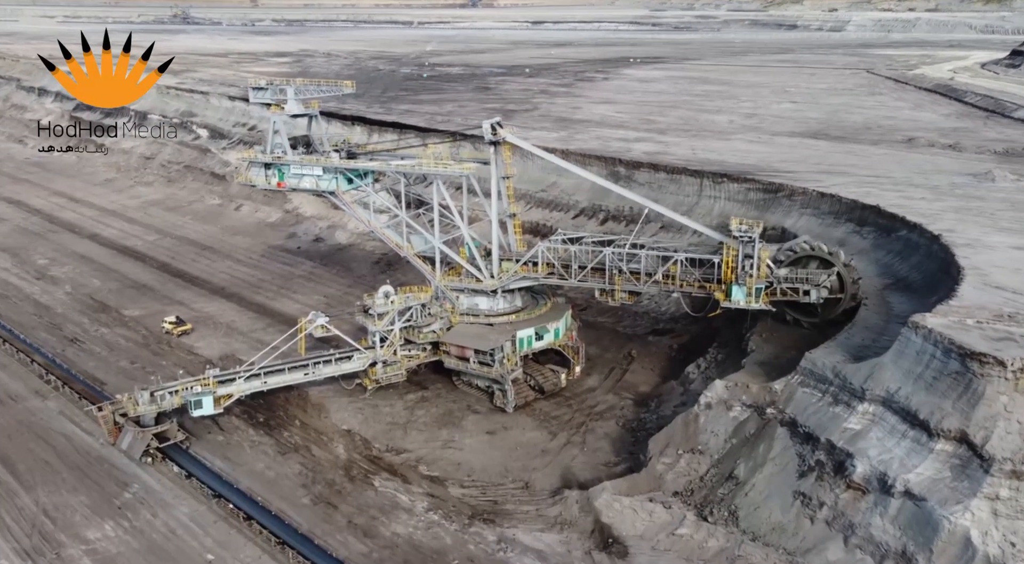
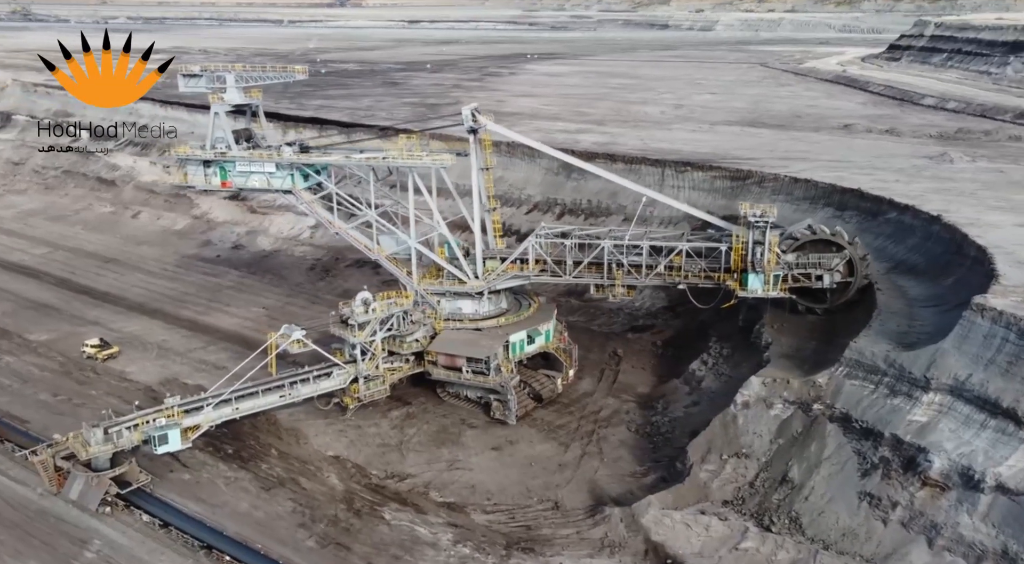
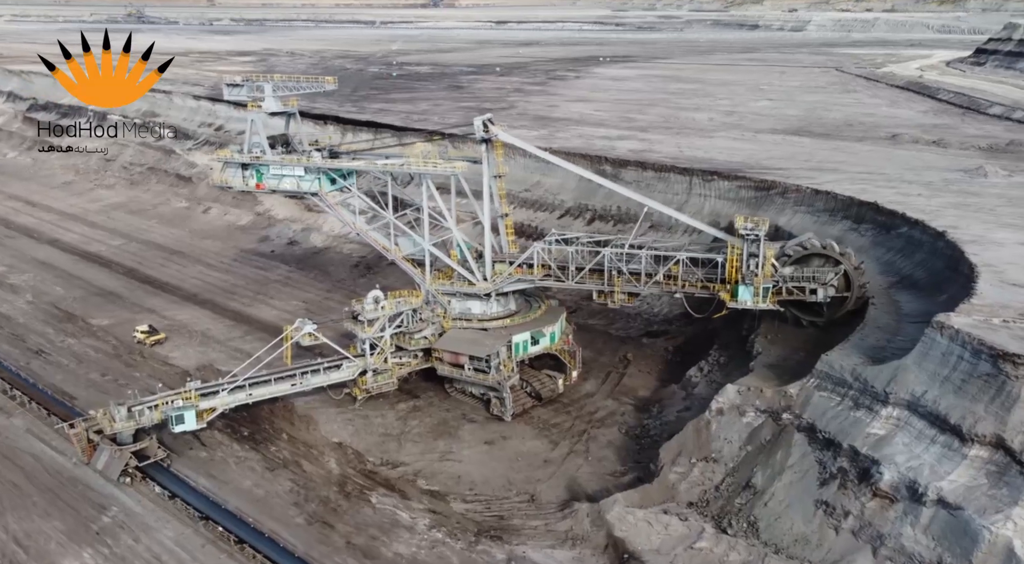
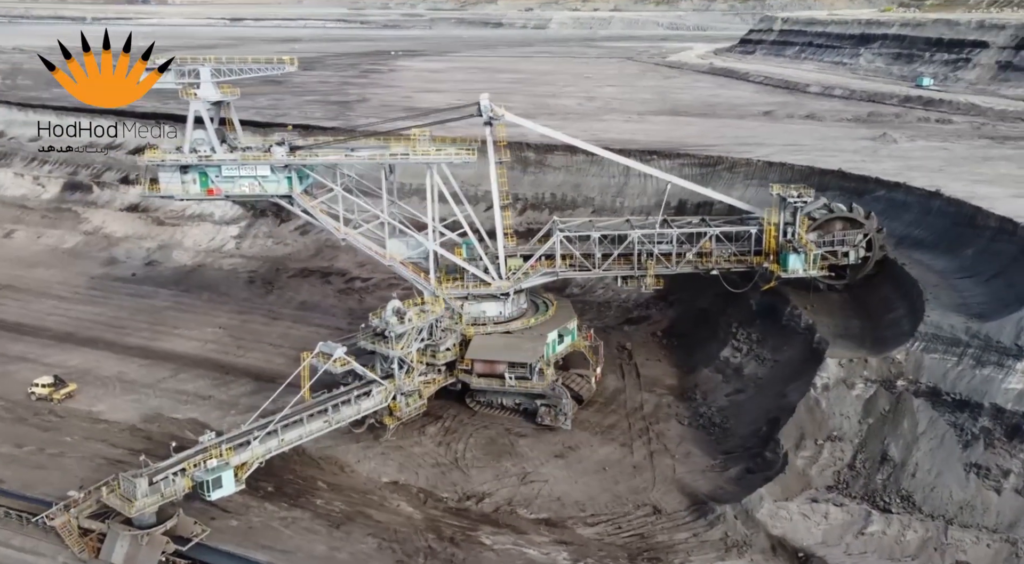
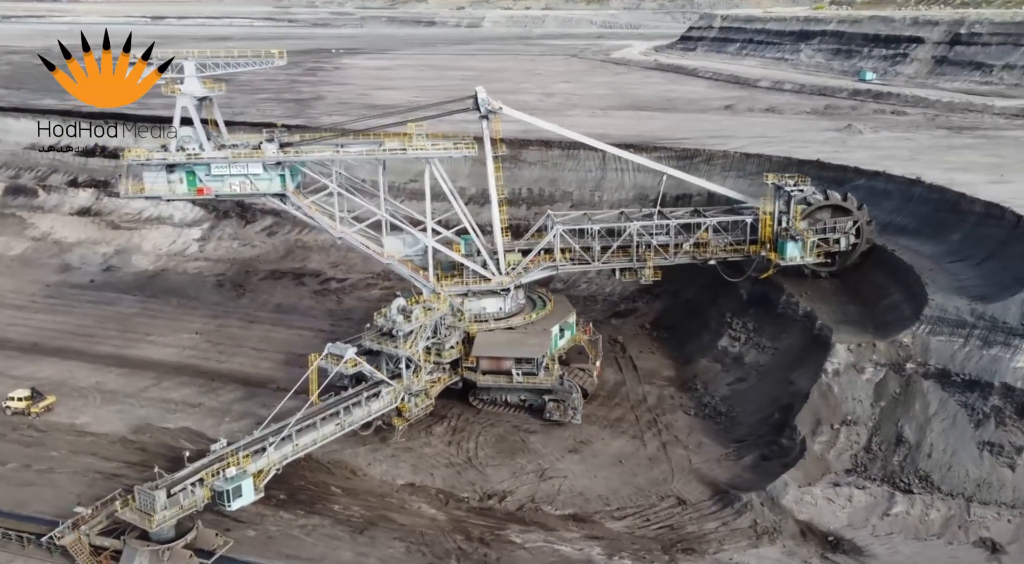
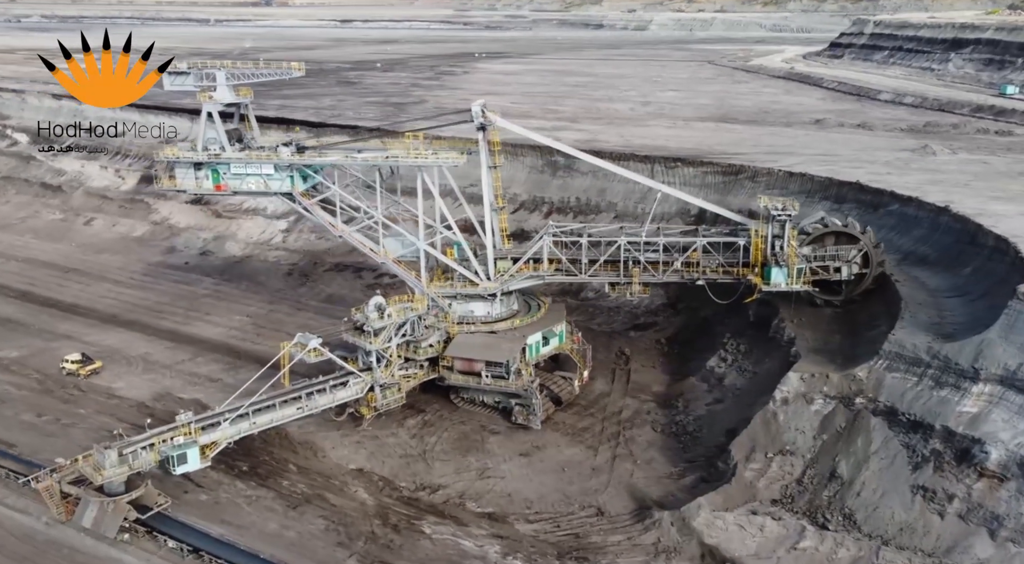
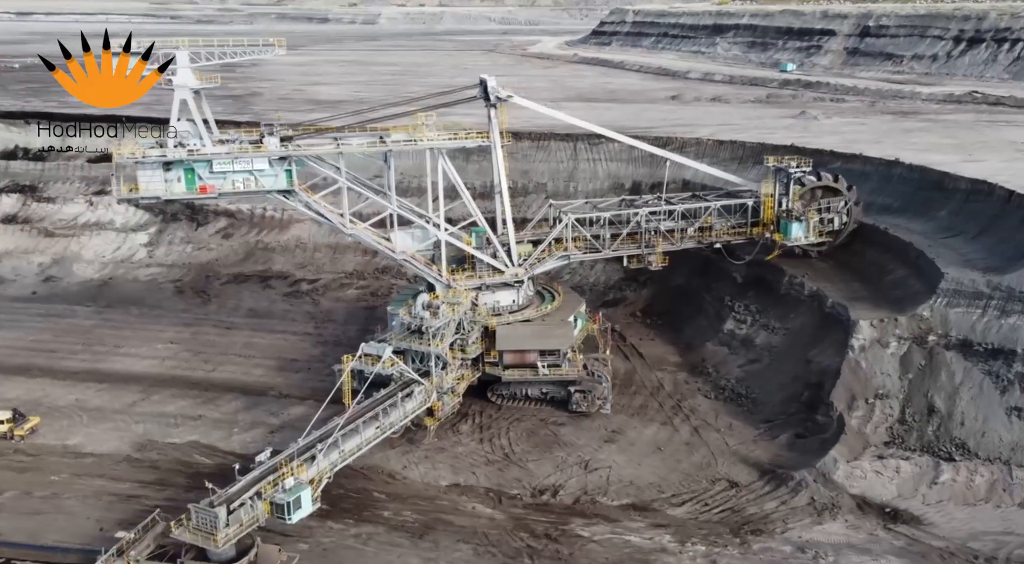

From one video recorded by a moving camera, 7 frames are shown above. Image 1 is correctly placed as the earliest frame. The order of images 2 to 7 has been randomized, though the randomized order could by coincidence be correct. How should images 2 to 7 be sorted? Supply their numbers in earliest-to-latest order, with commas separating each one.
3, 2, 6, 4, 5, 7
